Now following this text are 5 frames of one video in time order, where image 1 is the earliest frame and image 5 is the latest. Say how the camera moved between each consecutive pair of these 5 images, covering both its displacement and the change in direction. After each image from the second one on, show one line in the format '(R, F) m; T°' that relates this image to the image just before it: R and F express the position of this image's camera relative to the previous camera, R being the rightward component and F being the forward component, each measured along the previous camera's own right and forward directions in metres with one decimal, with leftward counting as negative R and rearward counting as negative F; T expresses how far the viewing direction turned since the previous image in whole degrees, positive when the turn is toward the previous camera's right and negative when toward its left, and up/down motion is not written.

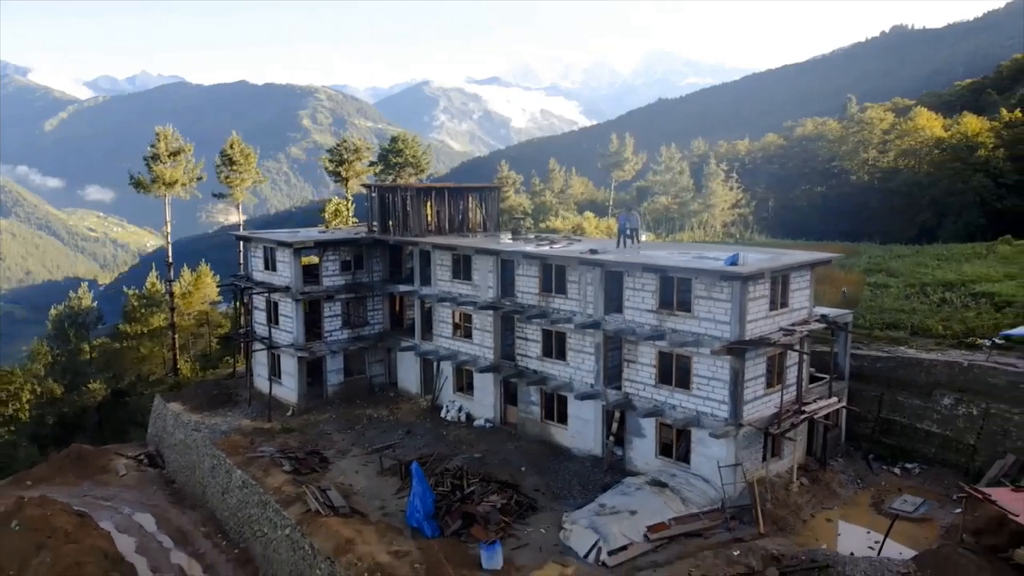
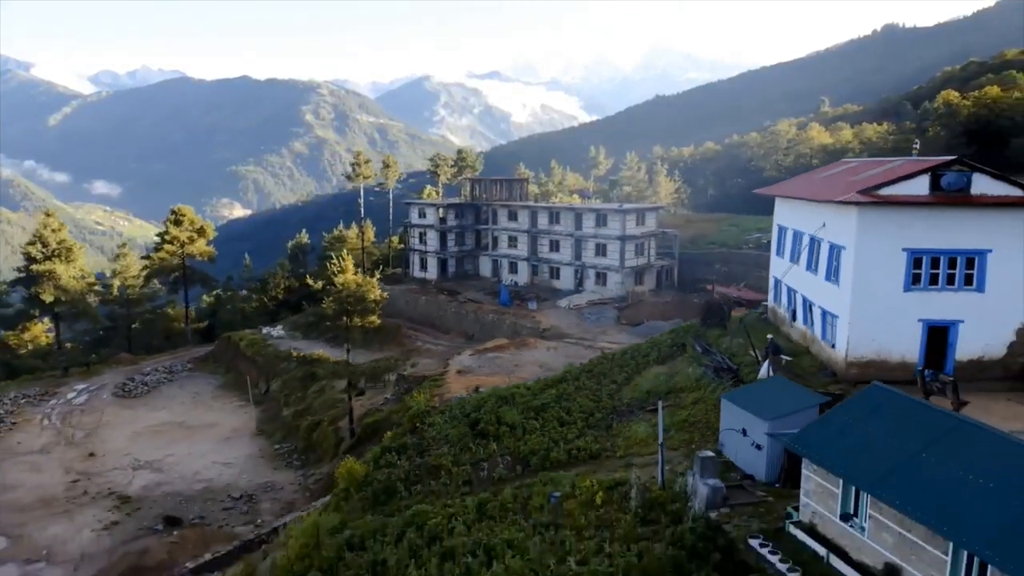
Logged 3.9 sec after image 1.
(-1.4, -29.3) m; 0°
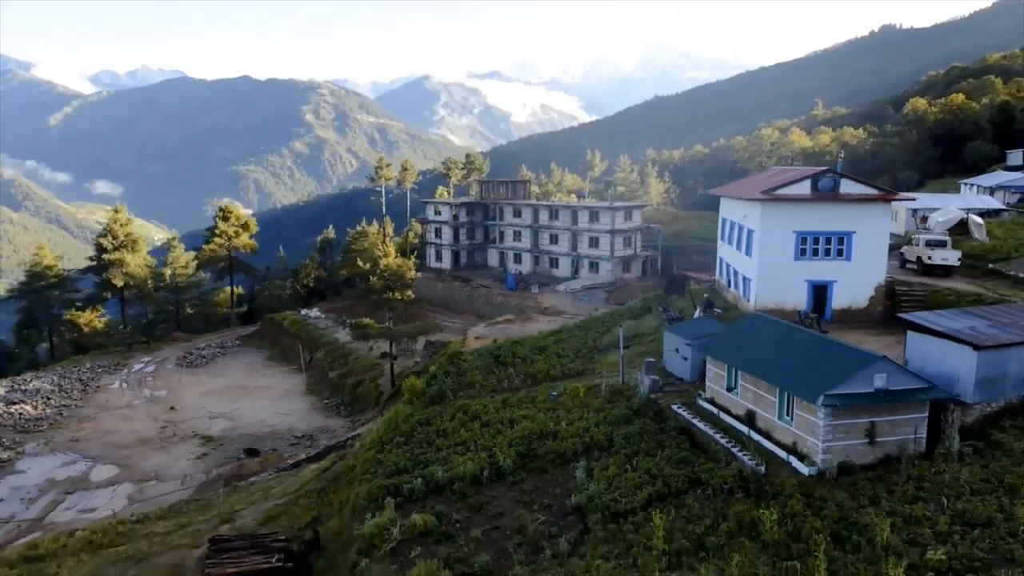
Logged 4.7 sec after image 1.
(-0.3, -7.8) m; 0°
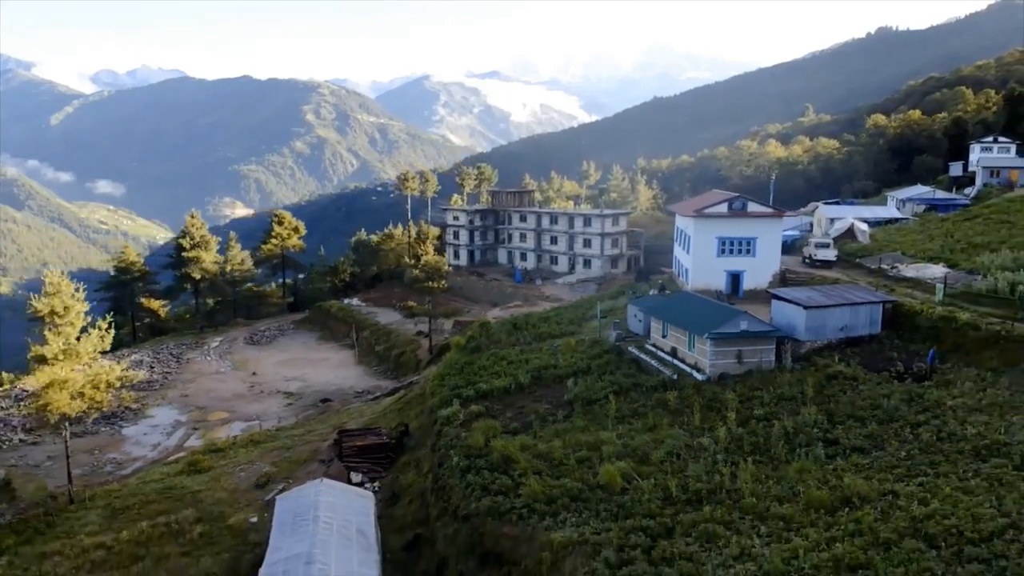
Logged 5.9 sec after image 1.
(-0.6, -12.1) m; 0°
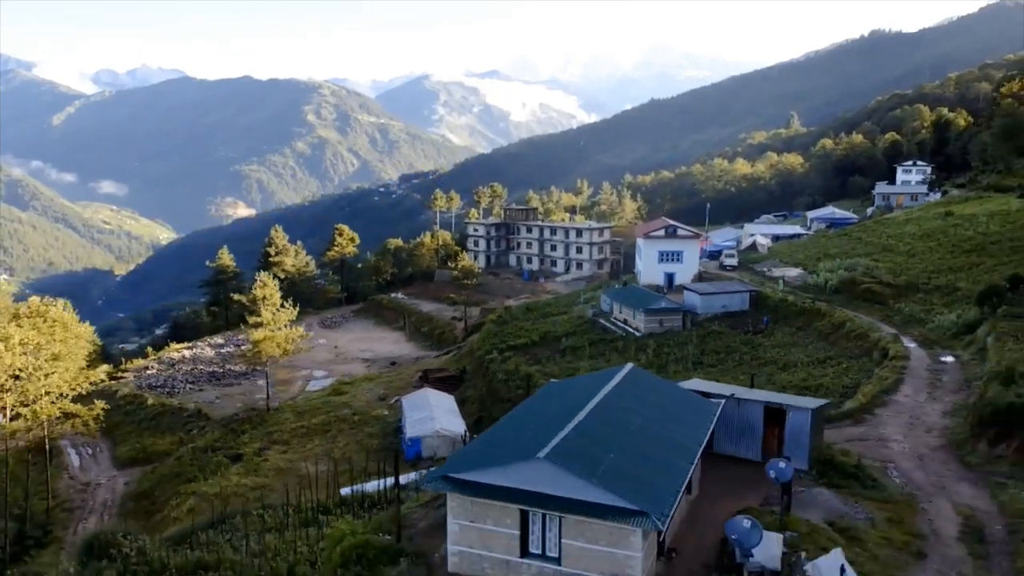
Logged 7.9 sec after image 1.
(-1.0, -21.3) m; 0°
